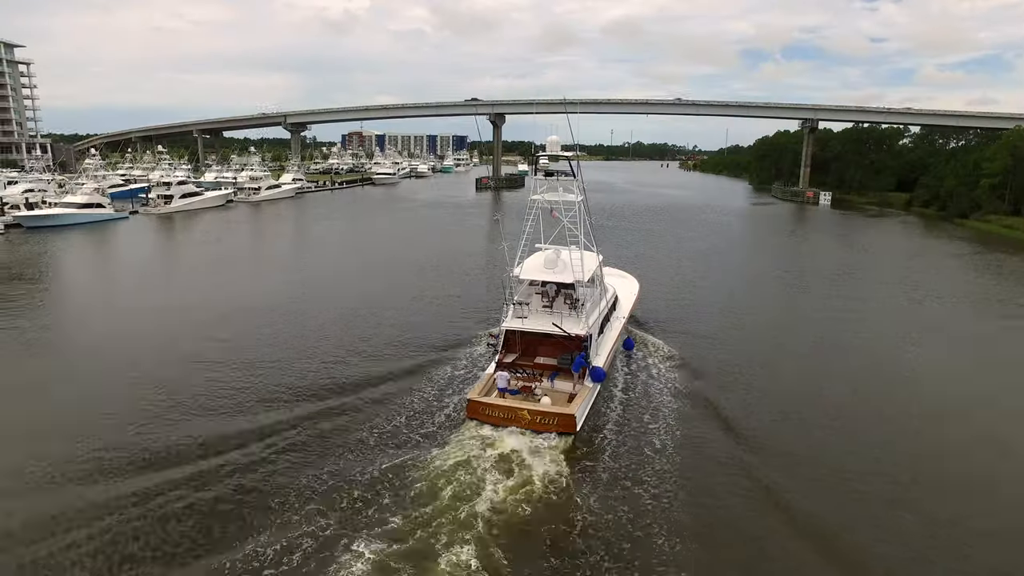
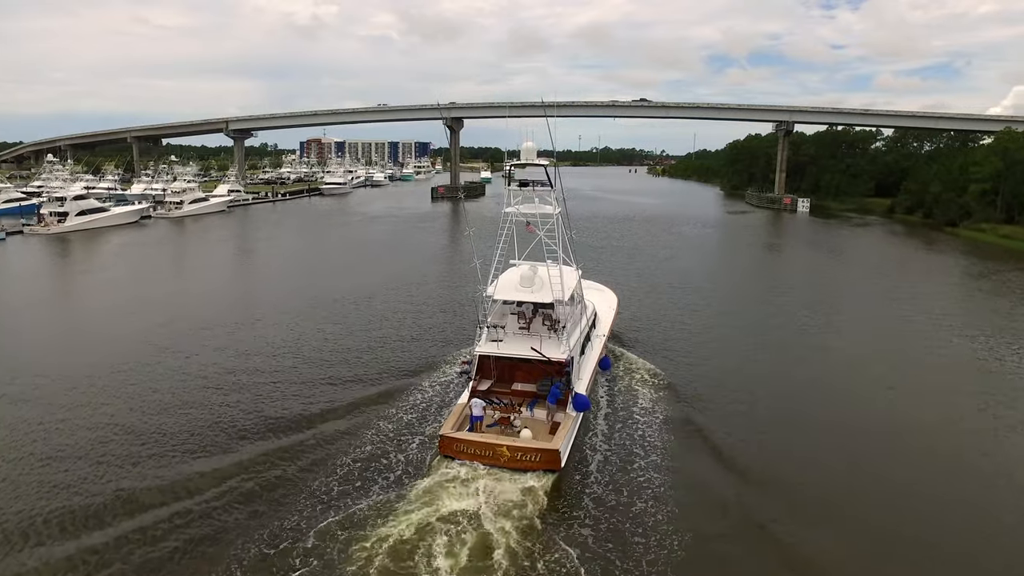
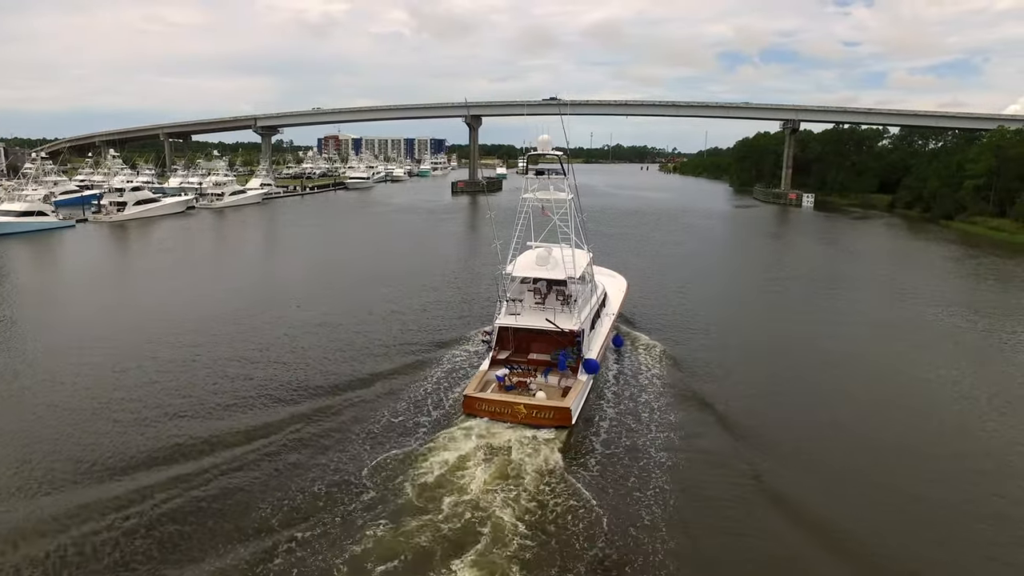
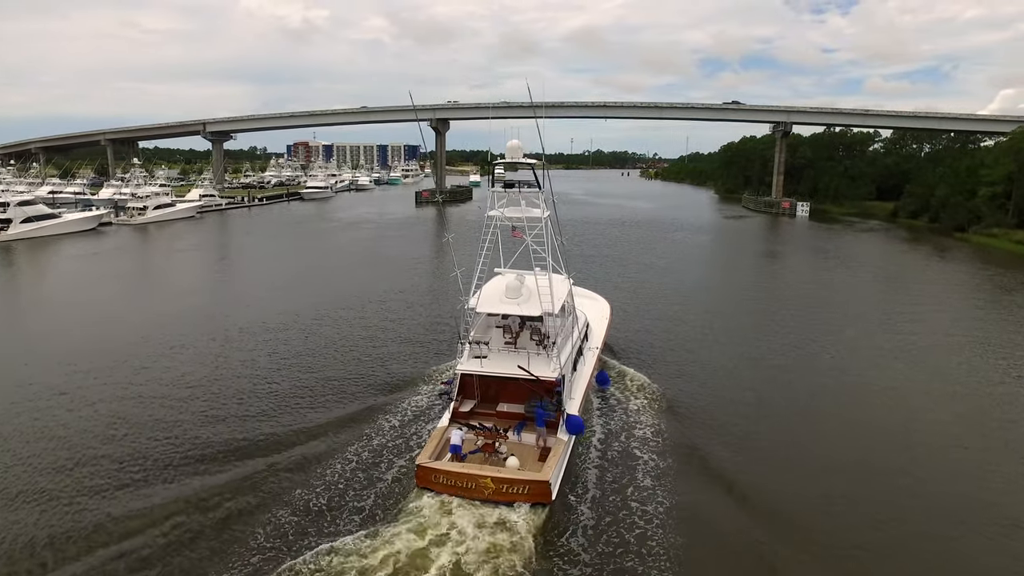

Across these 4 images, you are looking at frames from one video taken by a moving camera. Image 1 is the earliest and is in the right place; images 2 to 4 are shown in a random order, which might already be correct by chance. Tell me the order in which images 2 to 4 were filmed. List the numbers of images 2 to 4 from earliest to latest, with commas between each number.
3, 2, 4
